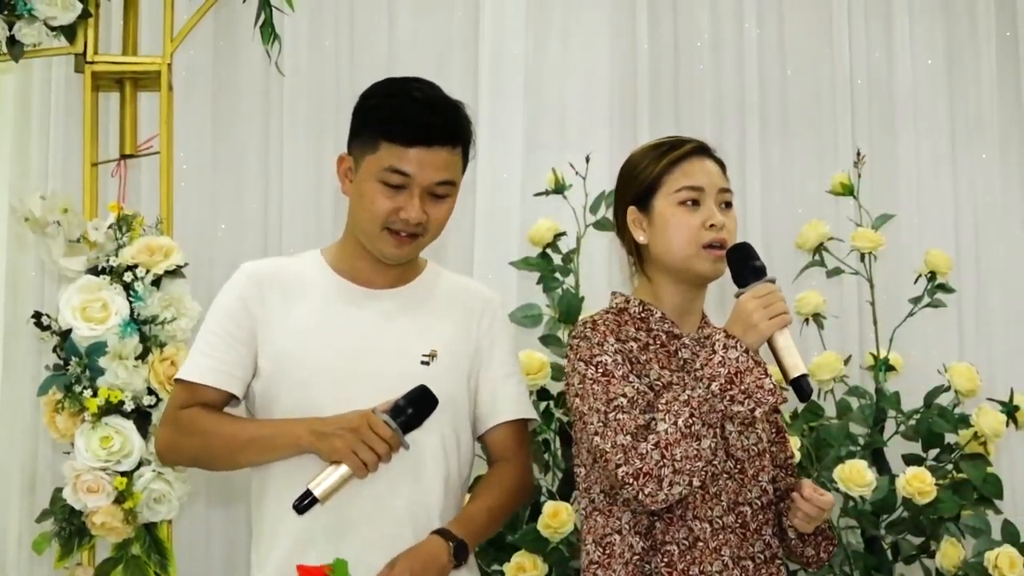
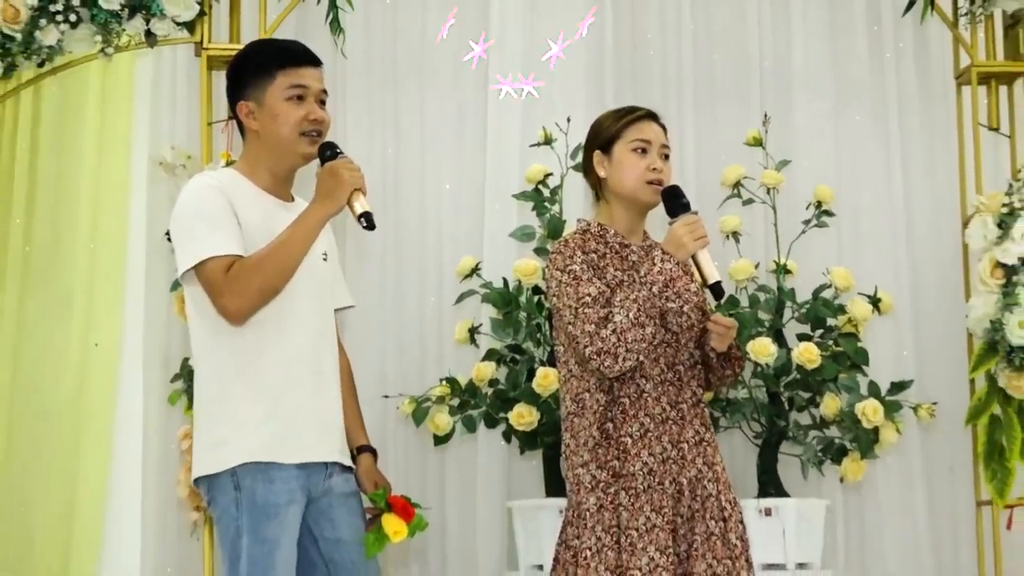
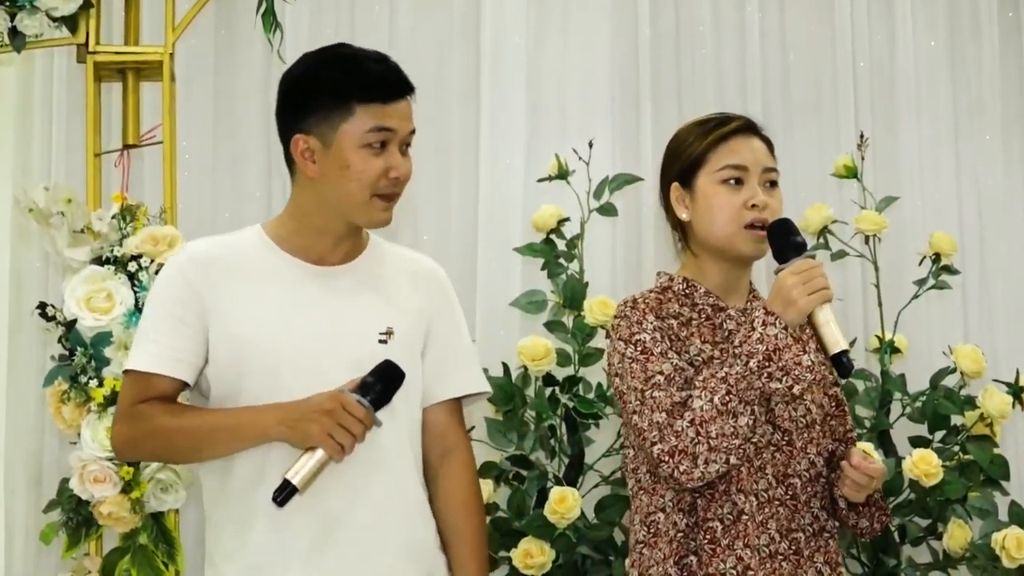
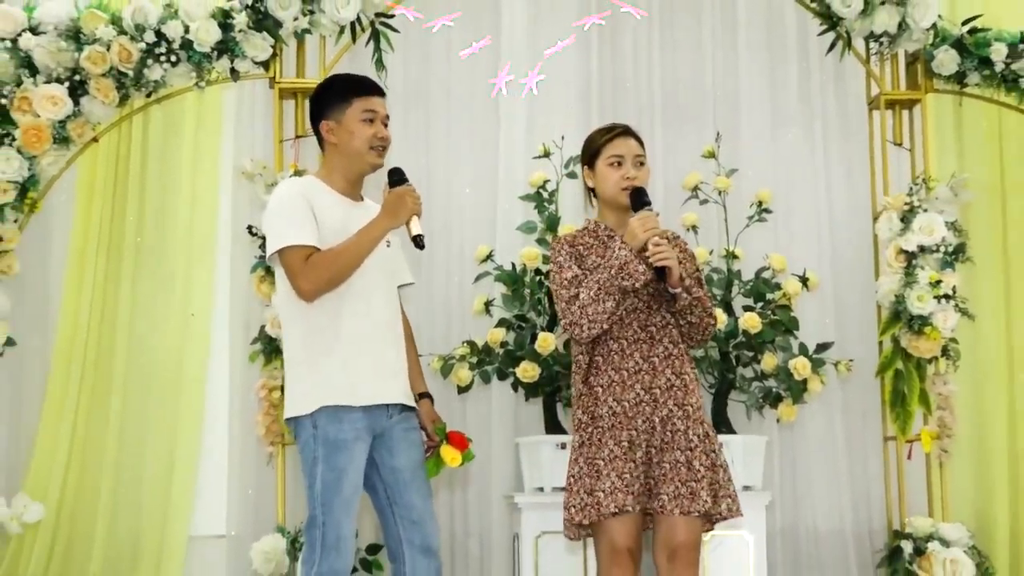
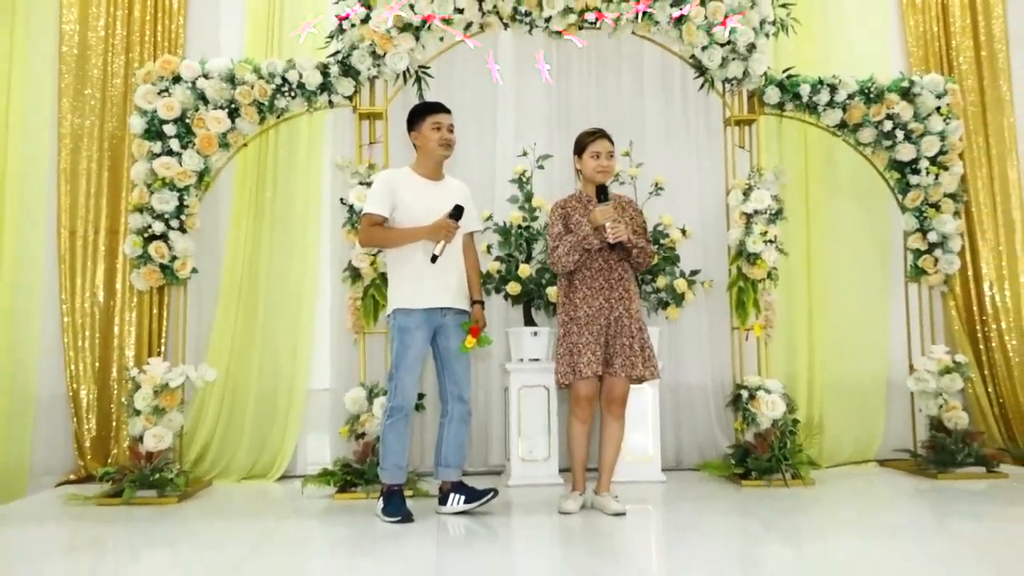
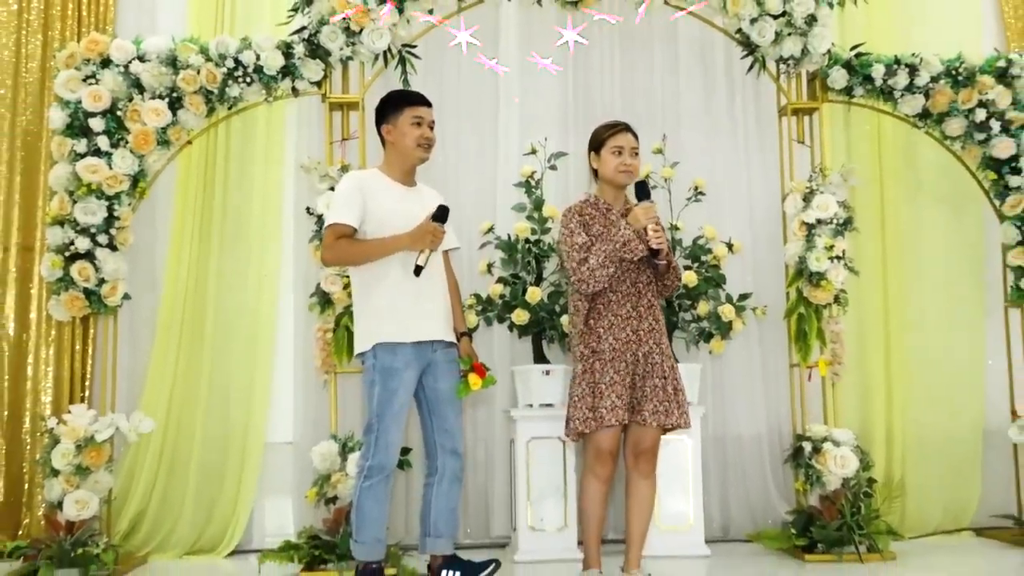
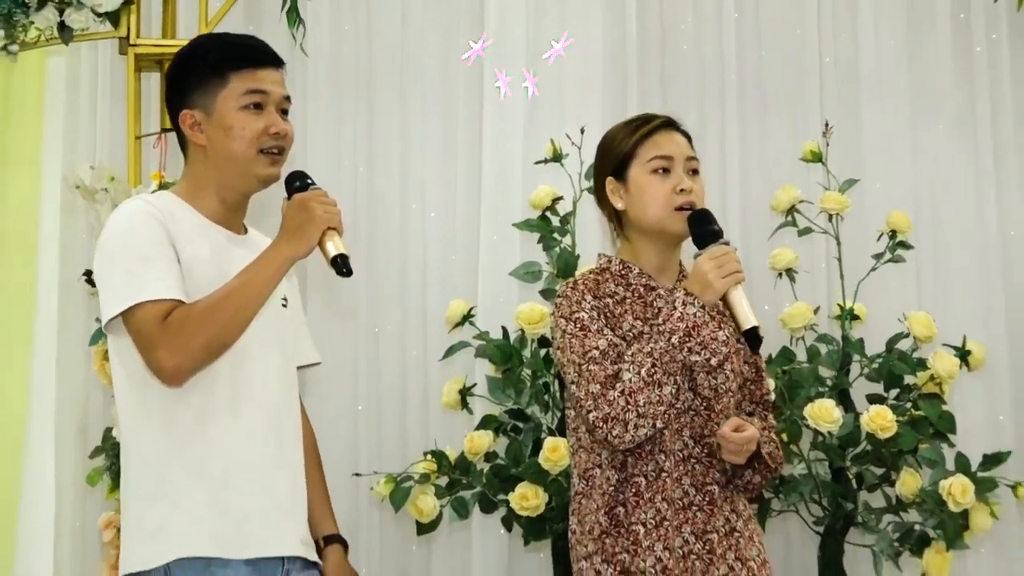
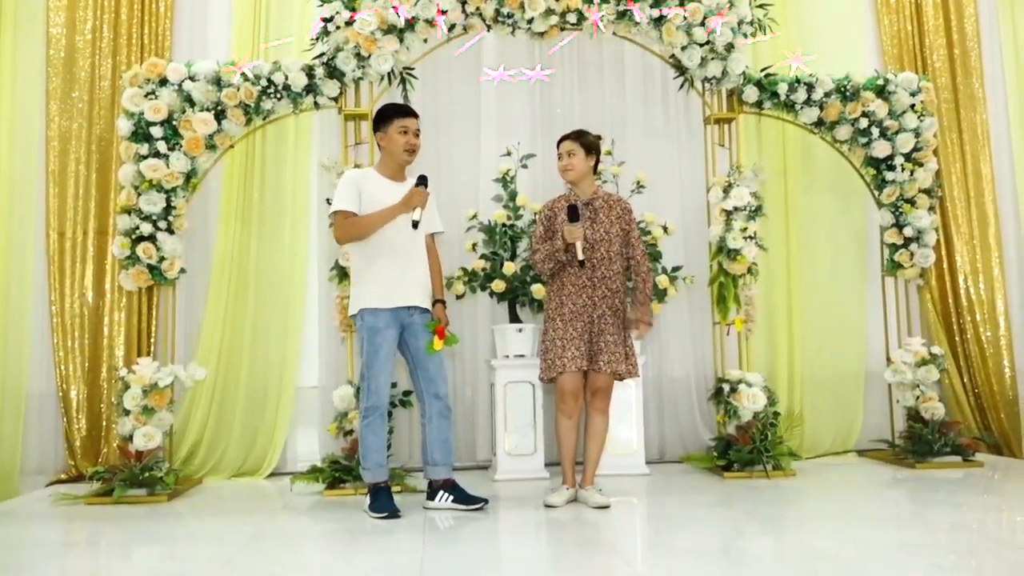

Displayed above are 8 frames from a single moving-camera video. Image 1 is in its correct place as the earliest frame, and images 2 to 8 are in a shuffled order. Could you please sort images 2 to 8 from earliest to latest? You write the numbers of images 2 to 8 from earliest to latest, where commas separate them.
3, 7, 2, 4, 6, 5, 8
